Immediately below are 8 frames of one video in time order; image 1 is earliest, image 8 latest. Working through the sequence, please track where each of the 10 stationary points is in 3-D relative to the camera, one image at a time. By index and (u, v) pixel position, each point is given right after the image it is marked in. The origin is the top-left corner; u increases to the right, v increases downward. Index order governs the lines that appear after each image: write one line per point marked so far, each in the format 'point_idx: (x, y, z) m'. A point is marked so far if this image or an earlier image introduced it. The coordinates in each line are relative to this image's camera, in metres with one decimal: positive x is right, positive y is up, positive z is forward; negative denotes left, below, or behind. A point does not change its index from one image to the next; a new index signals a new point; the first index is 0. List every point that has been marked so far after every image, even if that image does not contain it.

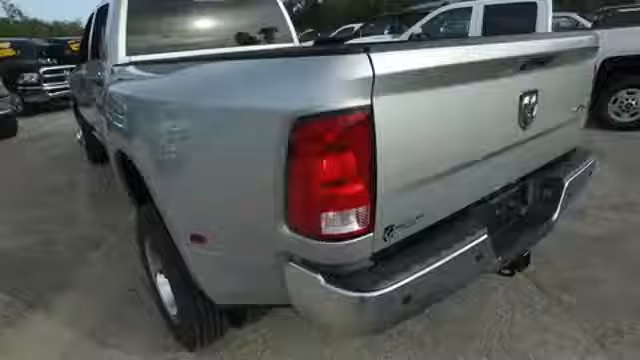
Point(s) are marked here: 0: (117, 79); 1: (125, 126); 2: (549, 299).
0: (-1.7, +0.8, +3.2) m
1: (-1.2, +0.4, +2.4) m
2: (+1.6, -0.8, +2.7) m
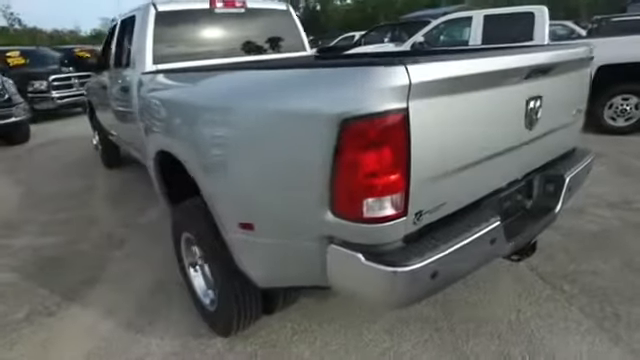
0: (-1.5, +0.8, +3.4) m
1: (-1.0, +0.4, +2.6) m
2: (+1.8, -0.8, +2.9) m
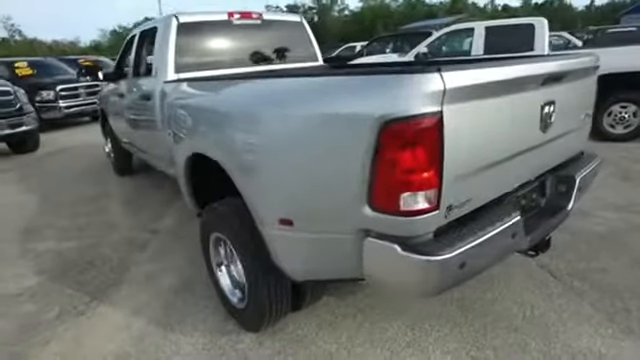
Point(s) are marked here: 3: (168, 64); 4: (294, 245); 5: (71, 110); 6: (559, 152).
0: (-1.4, +0.8, +3.6) m
1: (-0.9, +0.3, +2.8) m
2: (+1.9, -0.8, +3.1) m
3: (-1.6, +1.2, +4.0) m
4: (-0.1, -0.3, +2.1) m
5: (-7.4, +2.1, +11.5) m
6: (+1.6, +0.2, +2.5) m
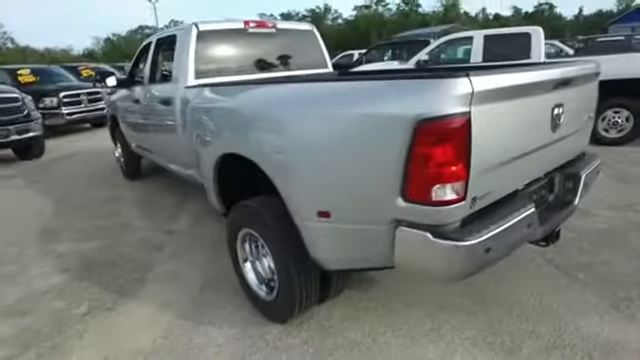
0: (-1.2, +0.8, +3.8) m
1: (-0.7, +0.3, +3.0) m
2: (+2.1, -0.8, +3.3) m
3: (-1.4, +1.2, +4.2) m
4: (+0.1, -0.3, +2.2) m
5: (-7.4, +1.9, +11.6) m
6: (+1.7, +0.2, +2.8) m
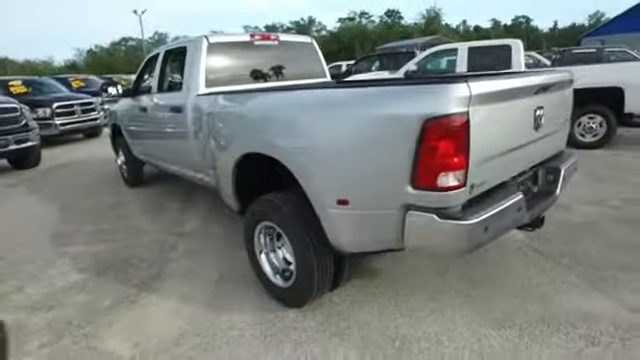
0: (-1.2, +0.8, +4.0) m
1: (-0.6, +0.4, +3.3) m
2: (+2.2, -0.8, +3.6) m
3: (-1.4, +1.2, +4.5) m
4: (+0.2, -0.3, +2.5) m
5: (-7.7, +1.6, +11.7) m
6: (+1.8, +0.3, +3.1) m
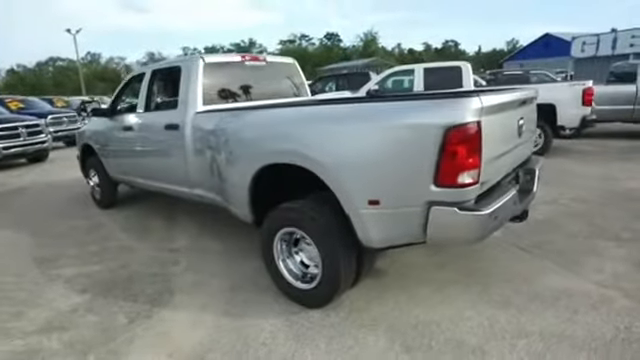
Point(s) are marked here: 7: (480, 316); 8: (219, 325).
0: (-1.2, +0.6, +4.2) m
1: (-0.5, +0.3, +3.5) m
2: (+2.3, -0.8, +4.2) m
3: (-1.5, +1.0, +4.6) m
4: (+0.4, -0.3, +2.9) m
5: (-8.7, +0.8, +10.9) m
6: (+1.9, +0.3, +3.7) m
7: (+1.3, -1.1, +3.2) m
8: (-0.9, -1.2, +3.3) m
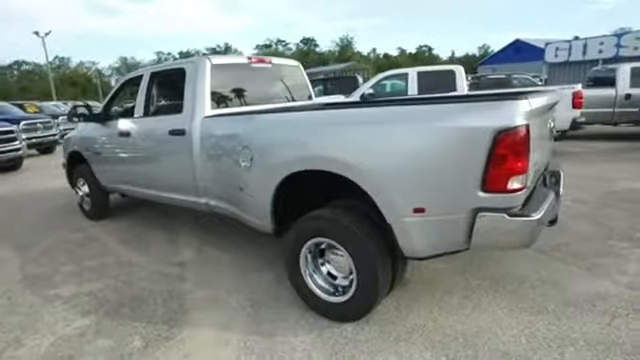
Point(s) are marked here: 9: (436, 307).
0: (-1.0, +0.5, +4.0) m
1: (-0.3, +0.2, +3.3) m
2: (+2.5, -0.8, +4.2) m
3: (-1.3, +0.9, +4.4) m
4: (+0.7, -0.3, +2.7) m
5: (-8.9, +0.5, +10.2) m
6: (+2.2, +0.2, +3.7) m
7: (+1.6, -1.1, +3.1) m
8: (-0.6, -1.3, +3.1) m
9: (+1.0, -1.1, +3.3) m
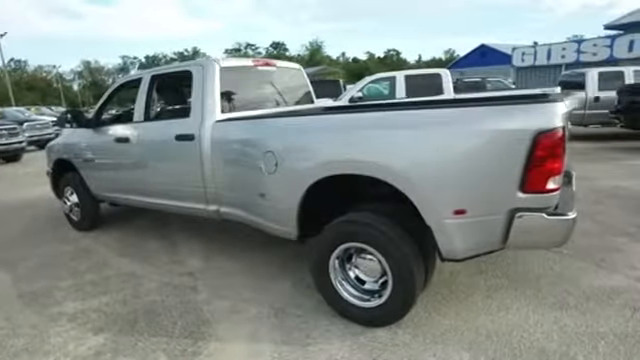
0: (-0.8, +0.5, +3.9) m
1: (-0.1, +0.2, +3.2) m
2: (+2.6, -0.8, +4.3) m
3: (-1.2, +0.8, +4.3) m
4: (+1.0, -0.3, +2.7) m
5: (-9.2, +0.3, +9.5) m
6: (+2.4, +0.2, +3.8) m
7: (+1.8, -1.1, +3.2) m
8: (-0.3, -1.4, +3.0) m
9: (+1.2, -1.1, +3.4) m
